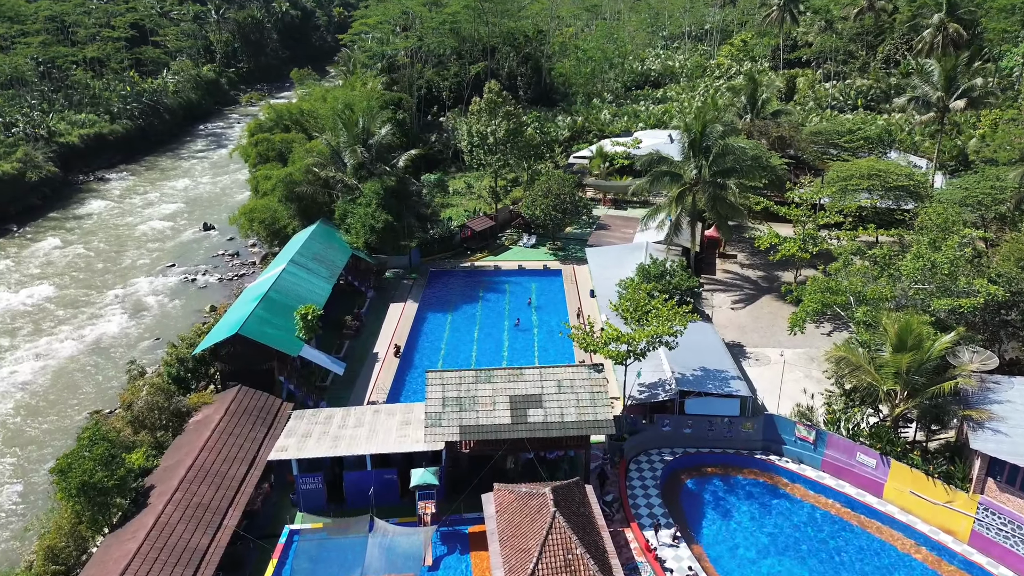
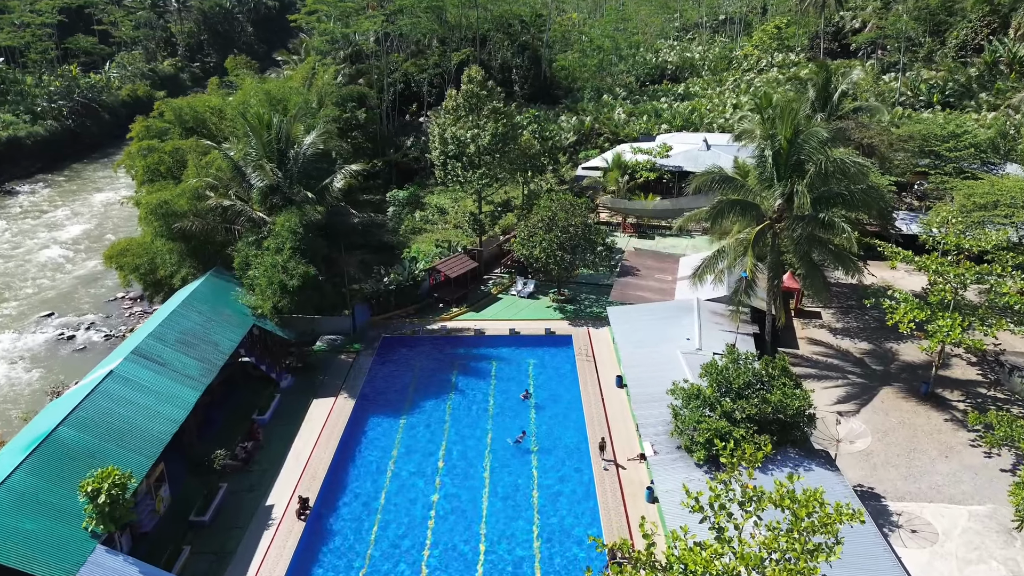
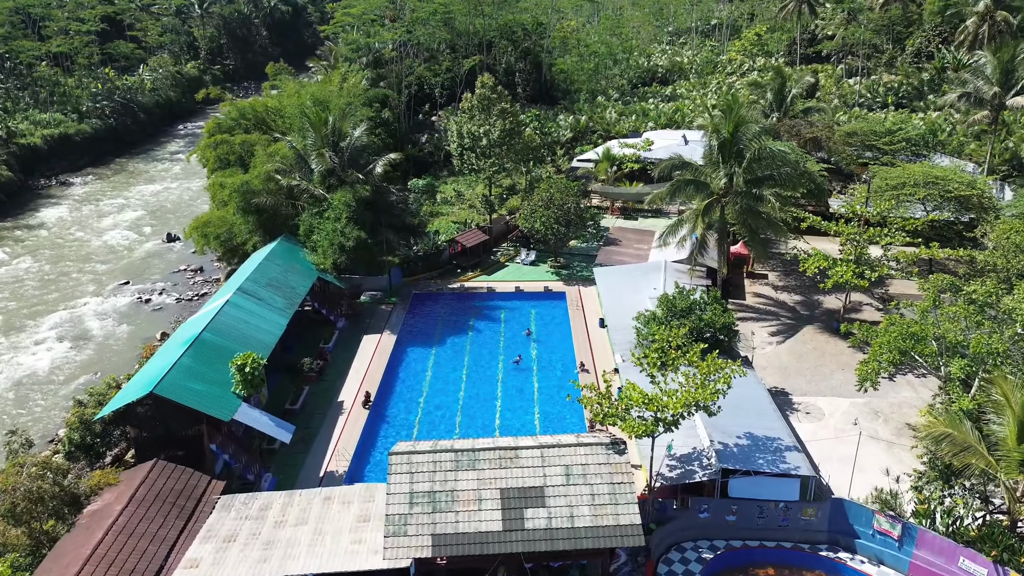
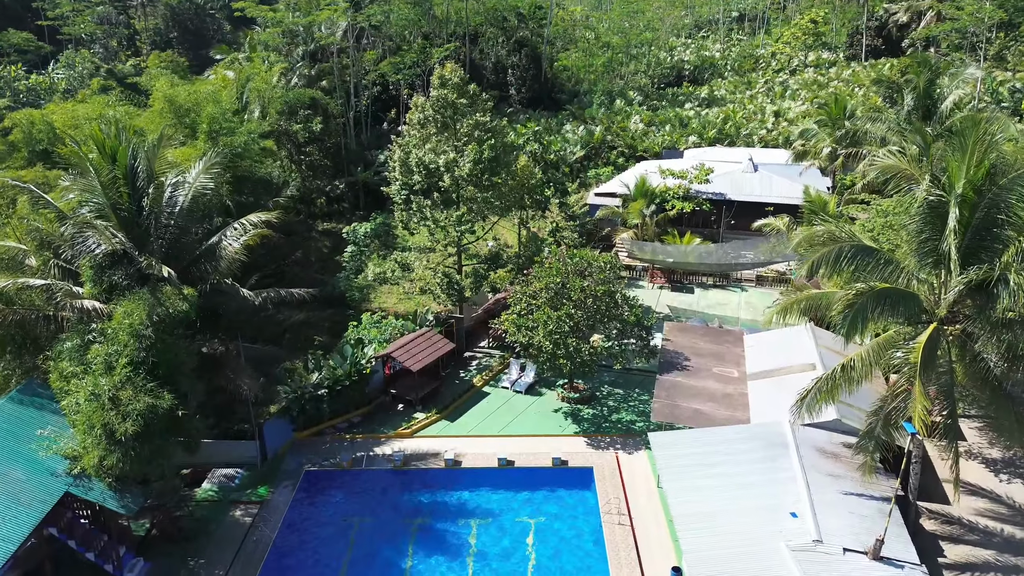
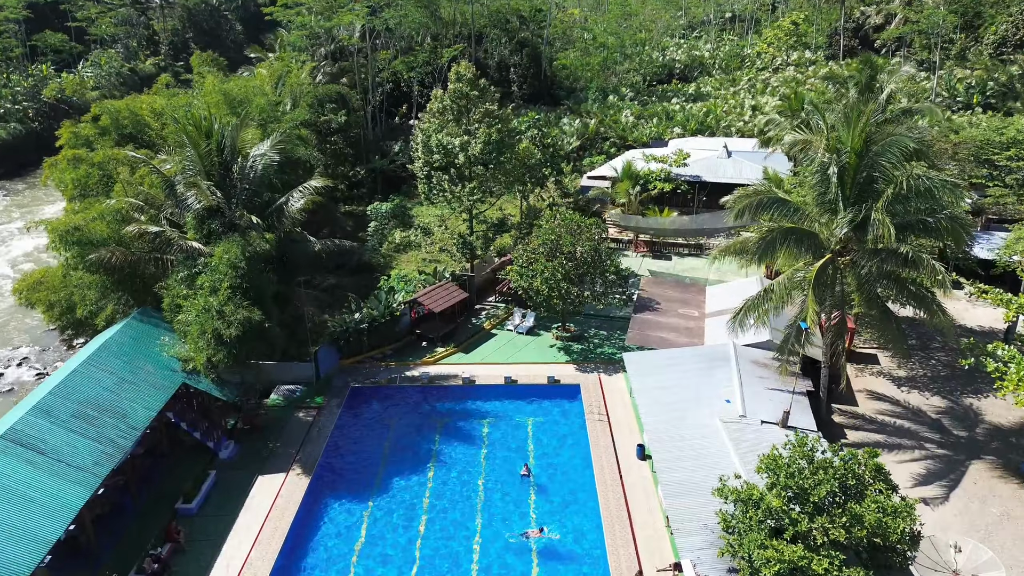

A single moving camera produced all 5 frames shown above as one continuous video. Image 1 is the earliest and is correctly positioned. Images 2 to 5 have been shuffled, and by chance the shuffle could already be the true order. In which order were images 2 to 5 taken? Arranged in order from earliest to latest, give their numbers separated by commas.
3, 2, 5, 4
